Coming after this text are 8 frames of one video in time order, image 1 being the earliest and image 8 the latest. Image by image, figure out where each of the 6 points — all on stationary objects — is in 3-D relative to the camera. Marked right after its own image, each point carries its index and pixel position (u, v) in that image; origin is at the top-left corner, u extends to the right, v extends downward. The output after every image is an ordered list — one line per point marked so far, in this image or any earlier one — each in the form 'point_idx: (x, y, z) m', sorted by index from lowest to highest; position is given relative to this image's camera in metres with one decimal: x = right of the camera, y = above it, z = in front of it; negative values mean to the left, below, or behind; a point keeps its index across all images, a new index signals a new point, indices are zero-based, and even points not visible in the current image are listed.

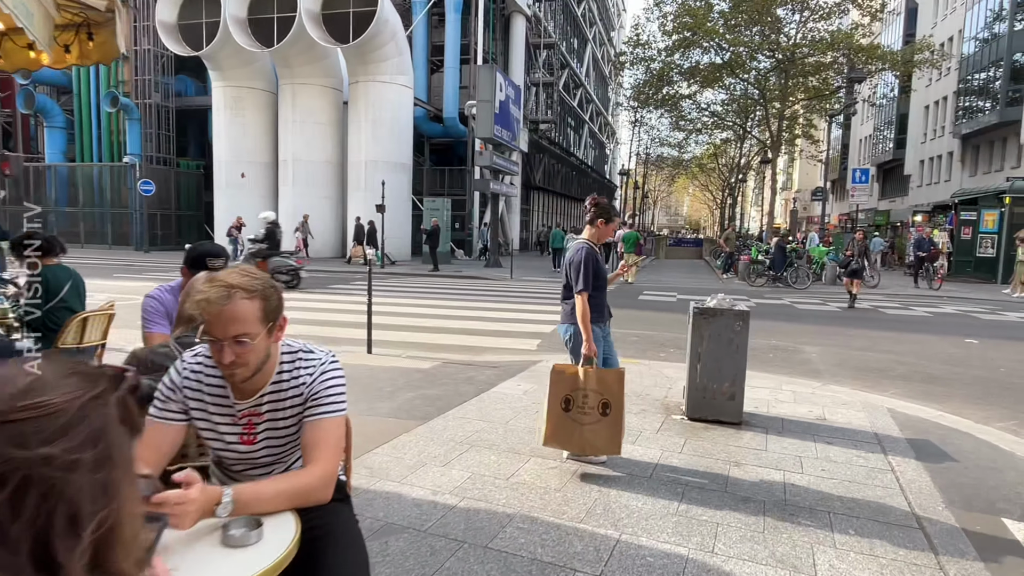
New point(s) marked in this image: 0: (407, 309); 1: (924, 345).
0: (-2.0, -0.3, +11.8) m
1: (+5.3, -0.7, +8.1) m
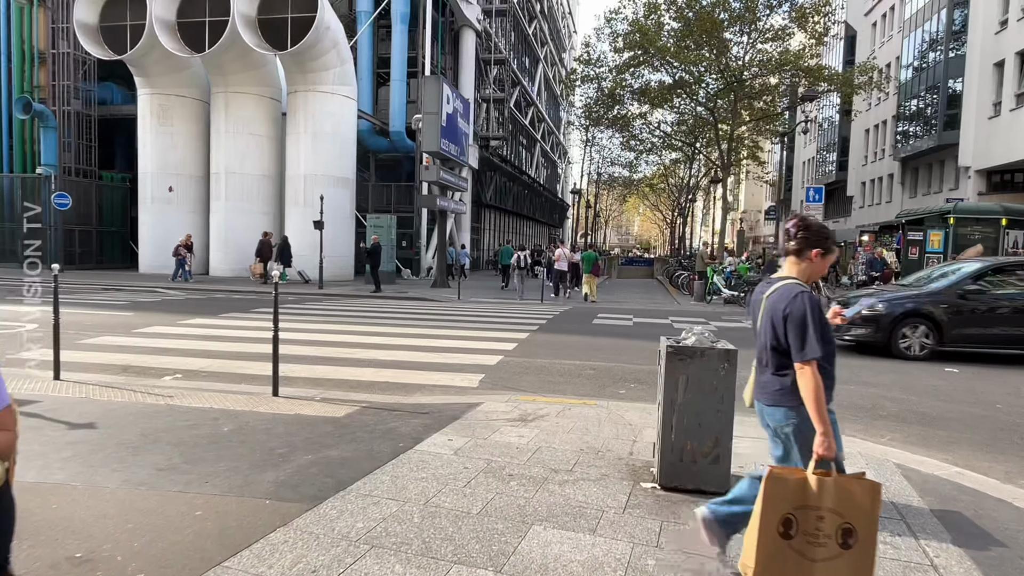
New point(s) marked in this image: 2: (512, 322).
0: (-2.9, -0.7, +10.5) m
1: (+4.6, -1.0, +7.4) m
2: (+0.1, -0.7, +12.9) m
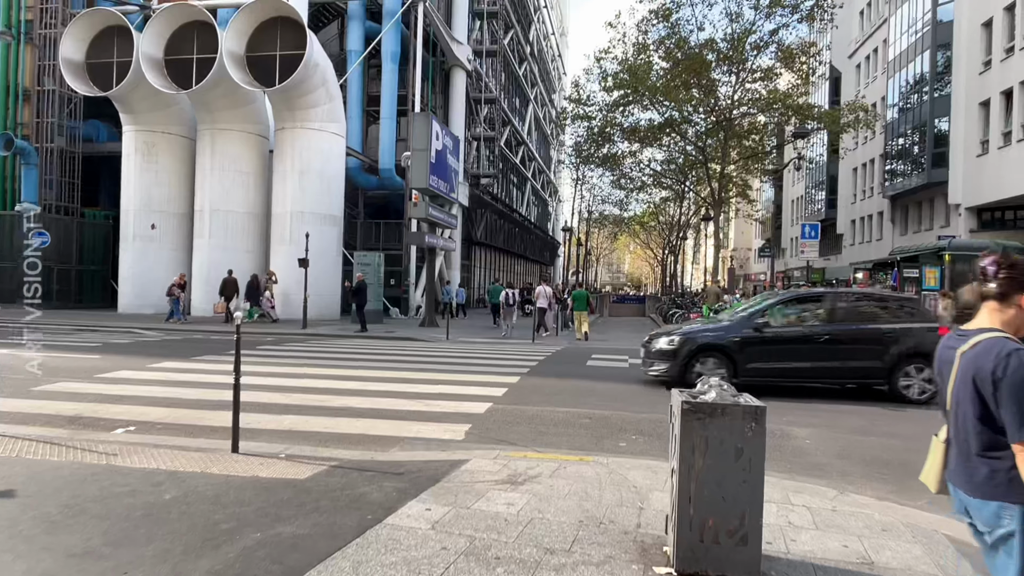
0: (-3.1, -1.4, +9.9) m
1: (+4.5, -1.5, +6.8) m
2: (-0.1, -1.4, +12.3) m
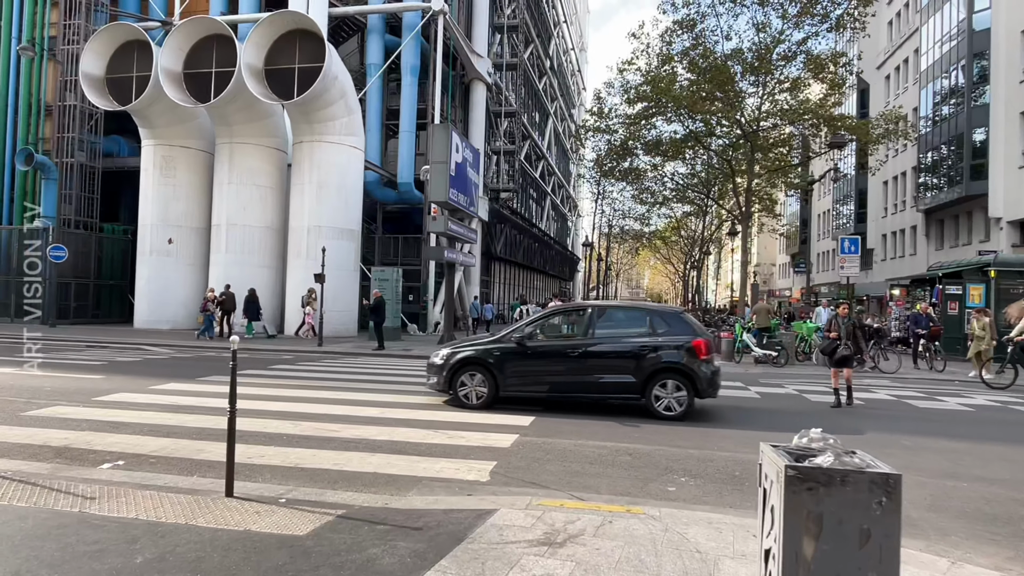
0: (-2.7, -1.6, +9.2) m
1: (+4.8, -1.7, +5.9) m
2: (+0.3, -1.8, +11.5) m
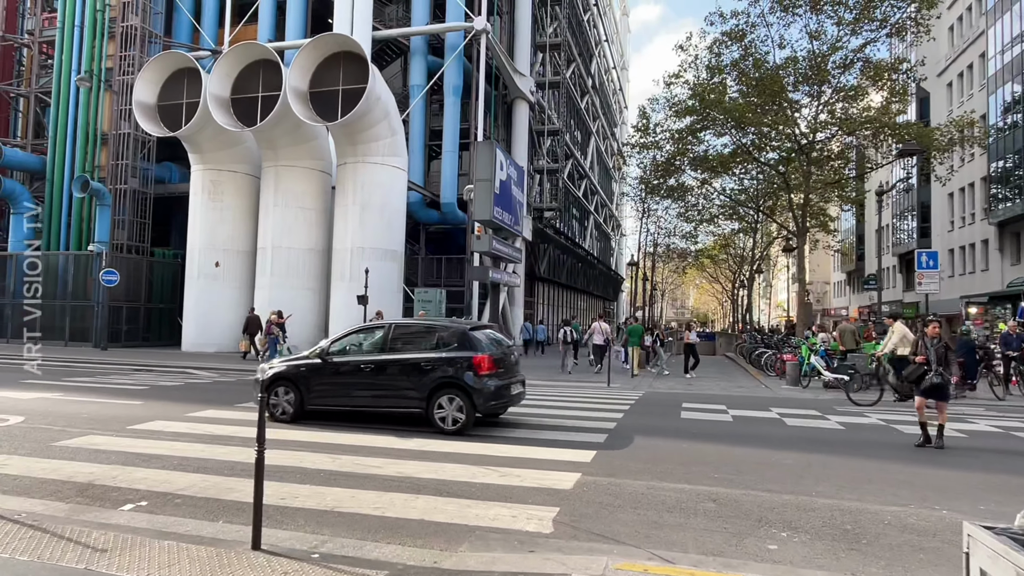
0: (-2.0, -1.9, +8.6) m
1: (+5.3, -1.8, +4.8) m
2: (+1.2, -2.1, +10.7) m
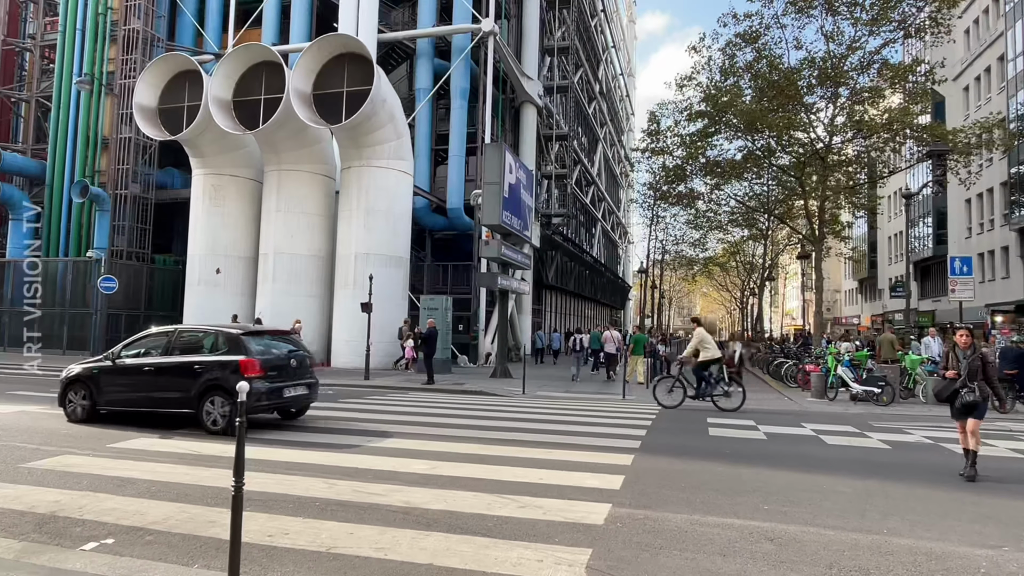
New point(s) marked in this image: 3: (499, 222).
0: (-1.8, -2.0, +7.9) m
1: (+5.5, -1.8, +4.1) m
2: (+1.4, -2.2, +10.0) m
3: (-0.4, +1.9, +18.3) m
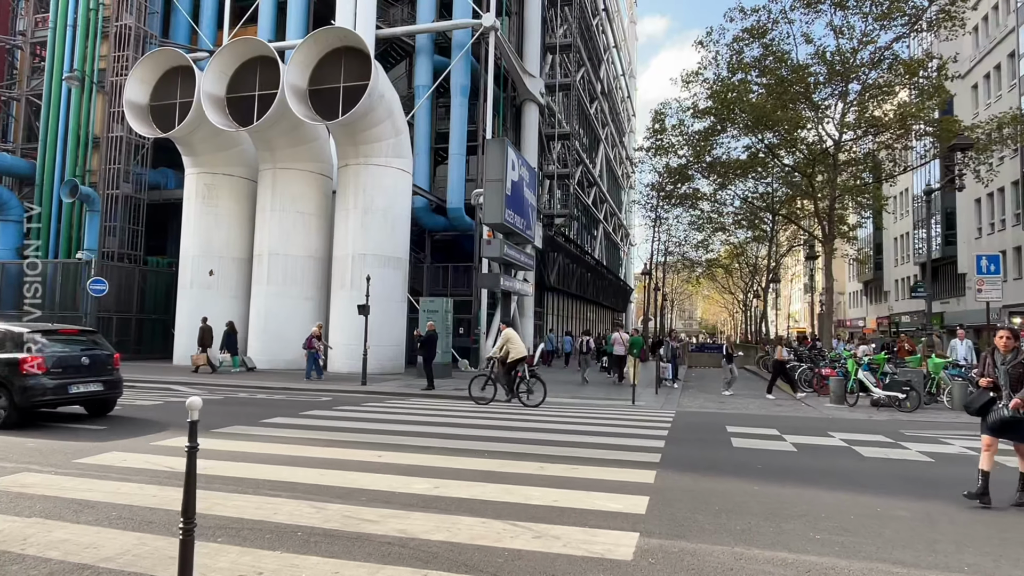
0: (-1.7, -2.0, +7.2) m
1: (+5.6, -1.8, +3.4) m
2: (+1.5, -2.2, +9.3) m
3: (-0.3, +1.9, +17.6) m
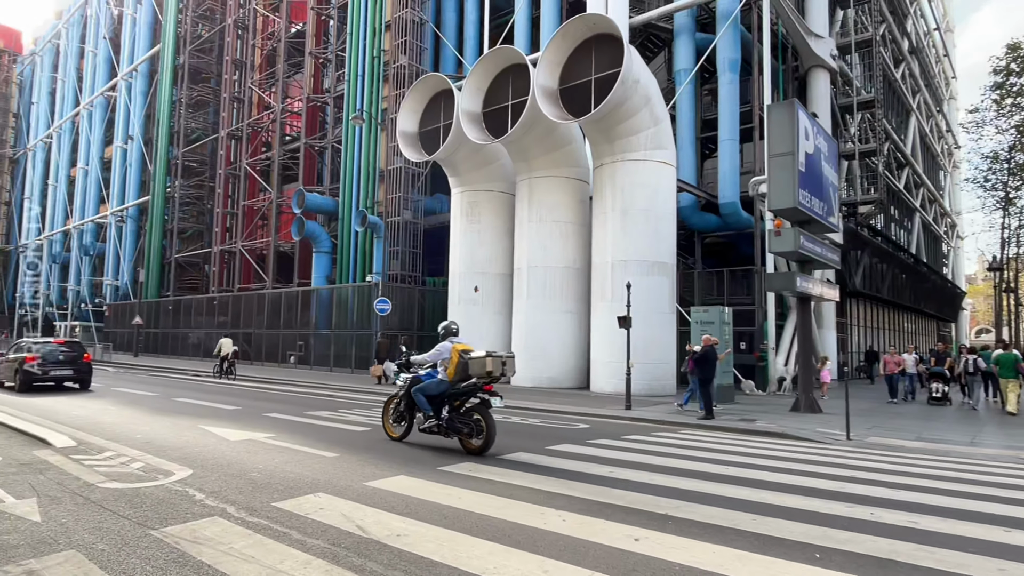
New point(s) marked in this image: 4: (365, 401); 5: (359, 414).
0: (+0.8, -1.9, +4.8) m
1: (+5.8, -1.3, -1.7) m
2: (+4.6, -2.0, +5.3) m
3: (+6.2, +1.8, +13.8) m
4: (-3.6, -2.8, +15.4) m
5: (-3.1, -2.6, +12.9) m
